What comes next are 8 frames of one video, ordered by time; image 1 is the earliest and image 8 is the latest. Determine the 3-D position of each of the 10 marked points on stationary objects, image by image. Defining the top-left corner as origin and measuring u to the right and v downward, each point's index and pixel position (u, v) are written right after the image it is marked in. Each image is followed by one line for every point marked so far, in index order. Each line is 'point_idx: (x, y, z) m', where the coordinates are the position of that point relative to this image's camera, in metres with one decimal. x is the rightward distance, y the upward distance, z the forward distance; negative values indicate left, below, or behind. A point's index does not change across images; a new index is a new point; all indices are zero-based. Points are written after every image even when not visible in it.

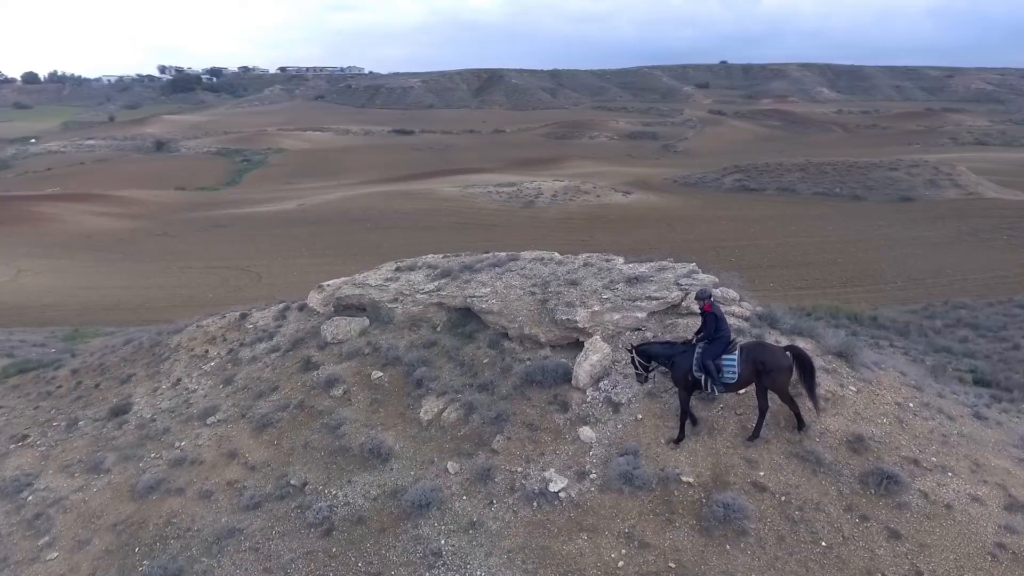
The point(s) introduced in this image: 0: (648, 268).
0: (+2.5, +0.4, +11.4) m
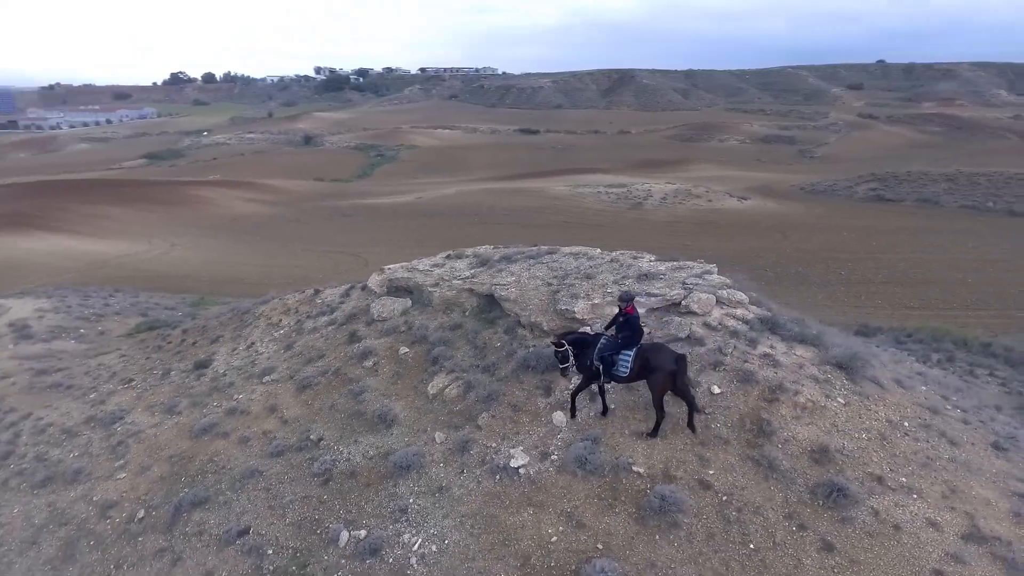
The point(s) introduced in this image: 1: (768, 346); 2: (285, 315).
0: (+2.8, +0.4, +11.4) m
1: (+3.7, -0.9, +9.1) m
2: (-6.2, -0.7, +17.2) m
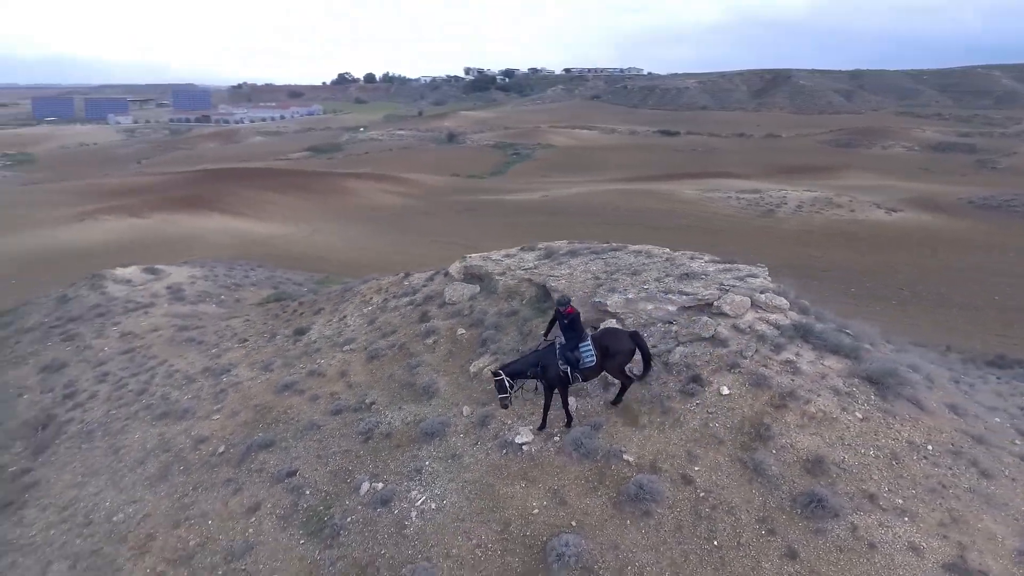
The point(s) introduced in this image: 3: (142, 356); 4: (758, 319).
0: (+3.6, +0.3, +11.2) m
1: (+3.9, -0.9, +8.8) m
2: (-4.0, -0.2, +18.7) m
3: (-11.4, -2.1, +19.4) m
4: (+3.7, -0.5, +9.5) m
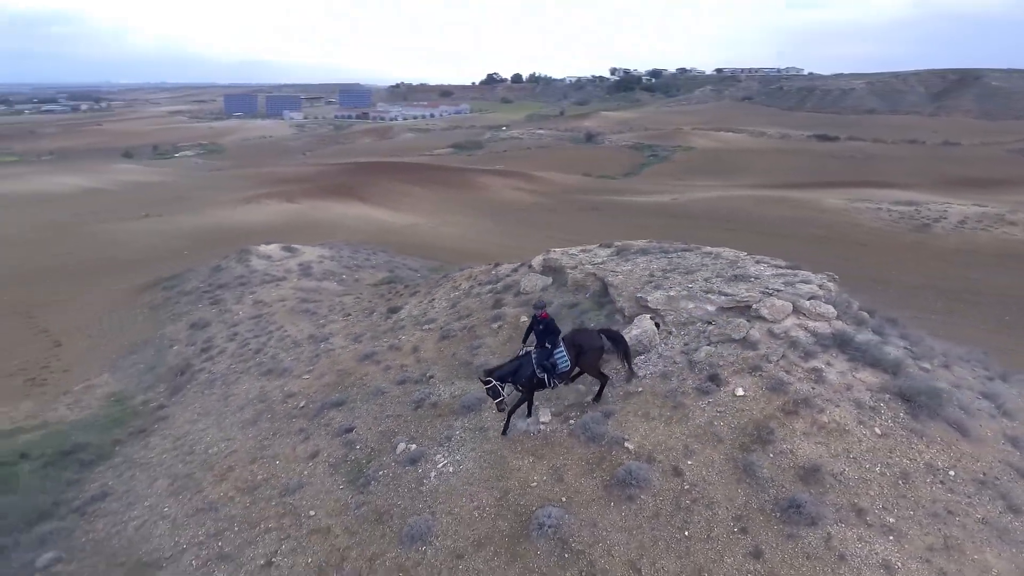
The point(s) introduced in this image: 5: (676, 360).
0: (+4.5, +0.3, +10.9) m
1: (+4.2, -1.0, +8.5) m
2: (-1.4, +0.2, +19.8) m
3: (-8.6, -1.2, +22.0) m
4: (+4.2, -0.5, +9.2) m
5: (+2.5, -1.1, +9.4) m
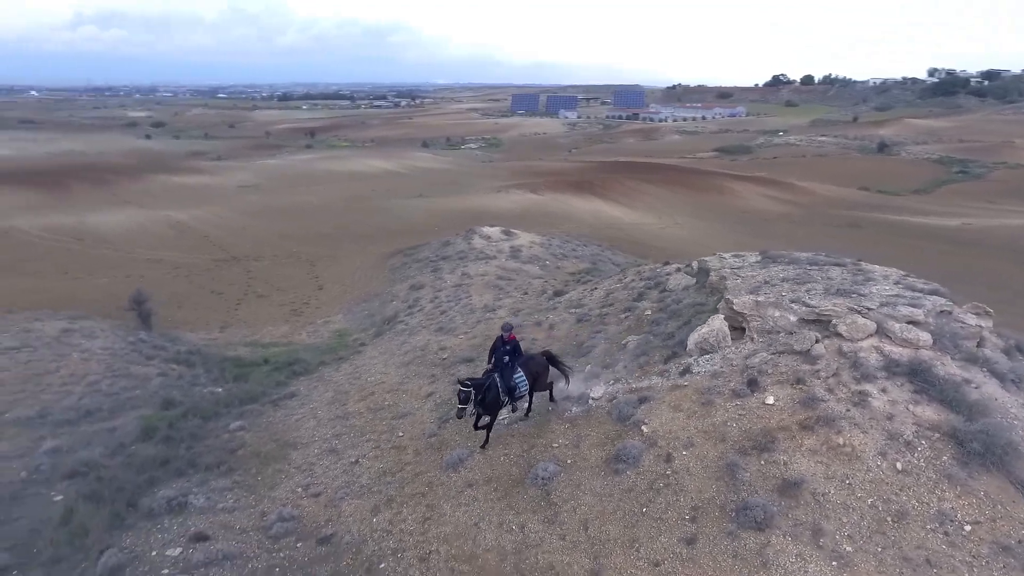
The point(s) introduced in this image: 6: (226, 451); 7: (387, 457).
0: (+5.8, -0.1, +9.8) m
1: (+4.4, -1.2, +7.7) m
2: (+3.9, +0.4, +20.3) m
3: (-1.9, -0.1, +25.2) m
4: (+4.8, -0.8, +8.4) m
5: (+3.2, -1.1, +9.2) m
6: (-5.6, -3.2, +12.2) m
7: (-2.1, -2.9, +10.7) m
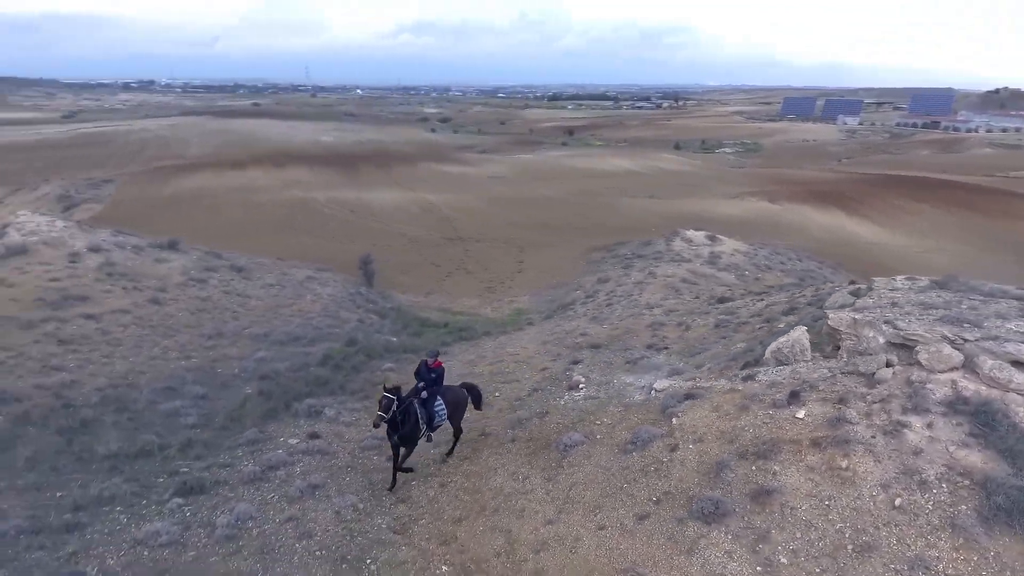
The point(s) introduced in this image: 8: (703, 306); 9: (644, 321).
0: (+6.7, -0.5, +8.2) m
1: (+4.5, -1.4, +6.8) m
2: (+8.9, -0.1, +18.7) m
3: (+5.2, 0.0, +25.4) m
4: (+5.1, -1.1, +7.3) m
5: (+3.9, -1.2, +8.7) m
6: (-3.4, -2.3, +14.8) m
7: (-0.7, -2.3, +12.1) m
8: (+6.0, -0.5, +19.9) m
9: (+3.8, -0.9, +18.4) m
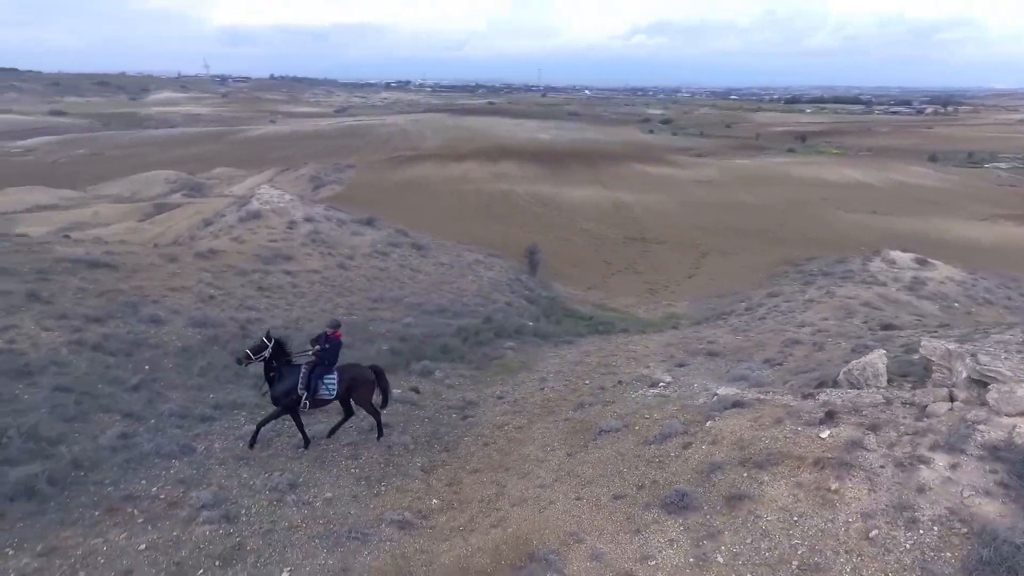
0: (+6.8, -1.0, +6.7) m
1: (+4.3, -1.7, +6.1) m
2: (+12.4, -1.0, +15.9) m
3: (+11.1, -0.7, +23.4) m
4: (+5.0, -1.4, +6.4) m
5: (+4.3, -1.4, +8.0) m
6: (-0.7, -1.8, +16.1) m
7: (+1.0, -2.1, +12.7) m
8: (+10.0, -1.2, +18.0) m
9: (+7.4, -1.3, +17.3) m
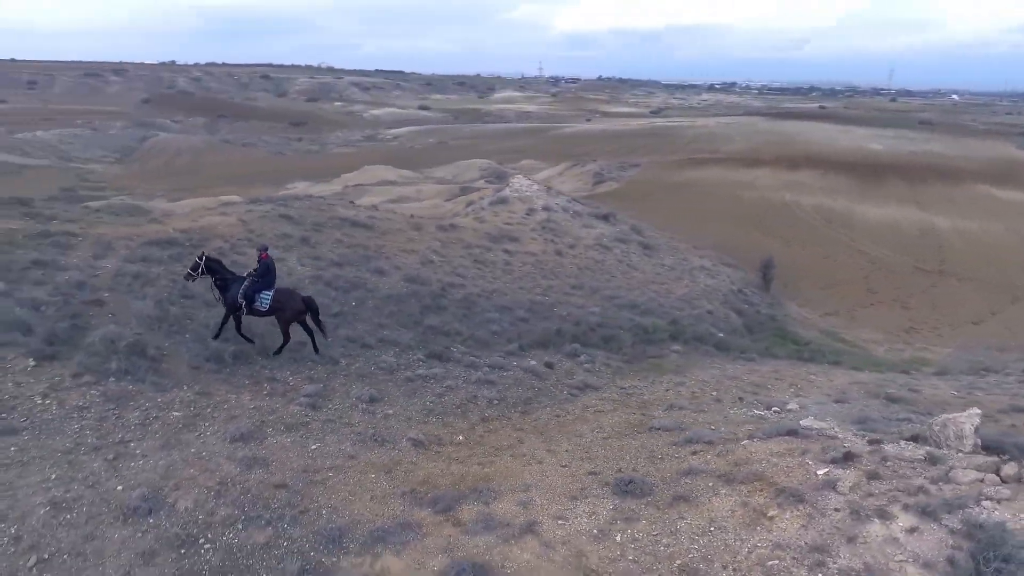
0: (+6.1, -1.8, +4.7) m
1: (+3.4, -2.0, +5.3) m
2: (+15.0, -2.9, +10.5) m
3: (+17.3, -2.6, +17.8) m
4: (+4.3, -1.8, +5.2) m
5: (+4.4, -1.8, +7.0) m
6: (+3.5, -1.8, +16.5) m
7: (+3.4, -2.2, +12.7) m
8: (+13.9, -2.8, +13.4) m
9: (+11.2, -2.5, +13.9) m
